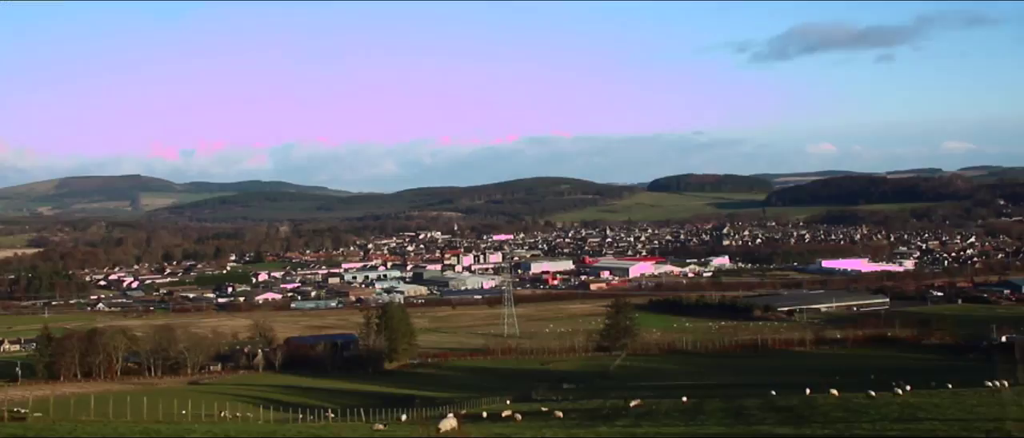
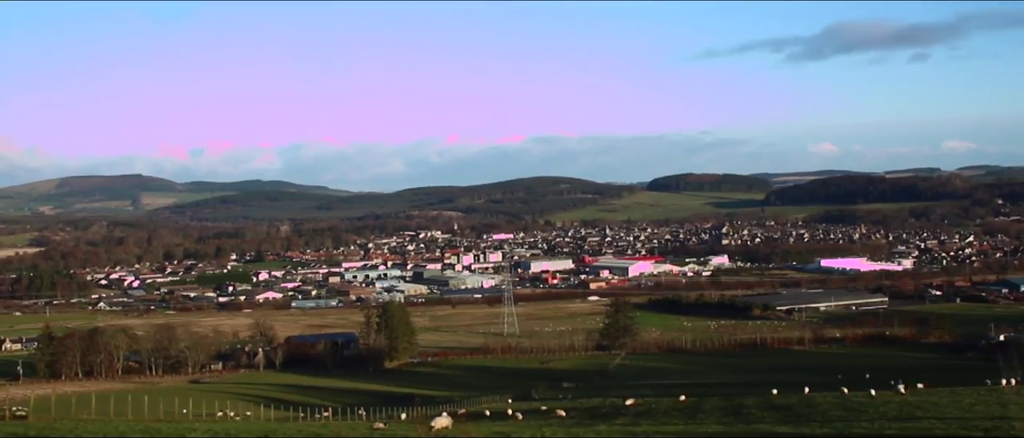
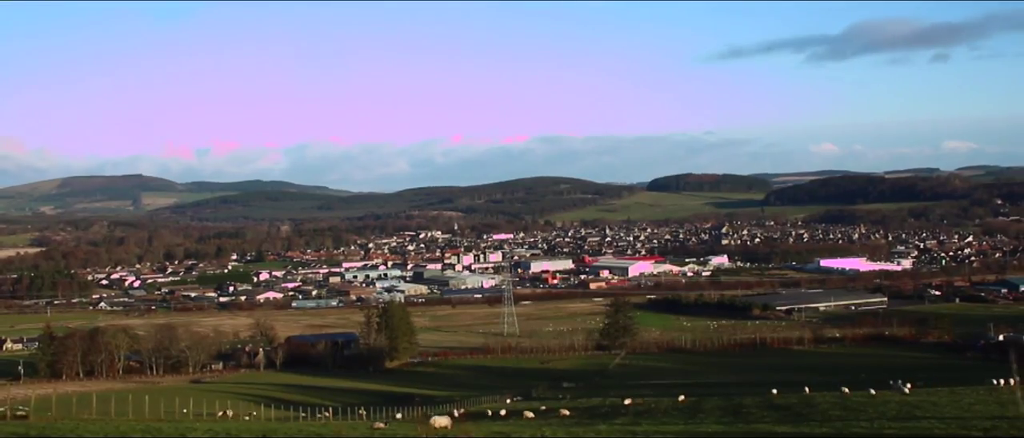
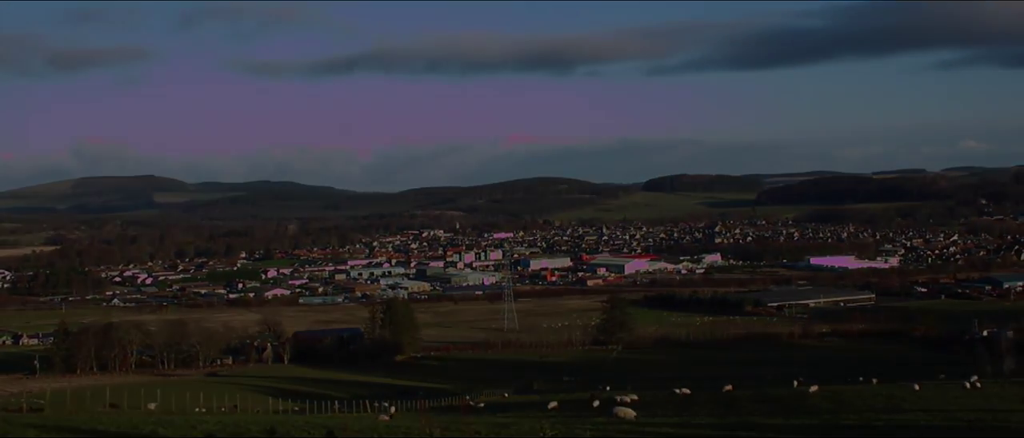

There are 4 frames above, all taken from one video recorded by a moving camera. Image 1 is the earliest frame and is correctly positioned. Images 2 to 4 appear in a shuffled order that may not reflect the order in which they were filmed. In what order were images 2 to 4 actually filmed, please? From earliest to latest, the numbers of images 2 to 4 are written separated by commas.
2, 3, 4
